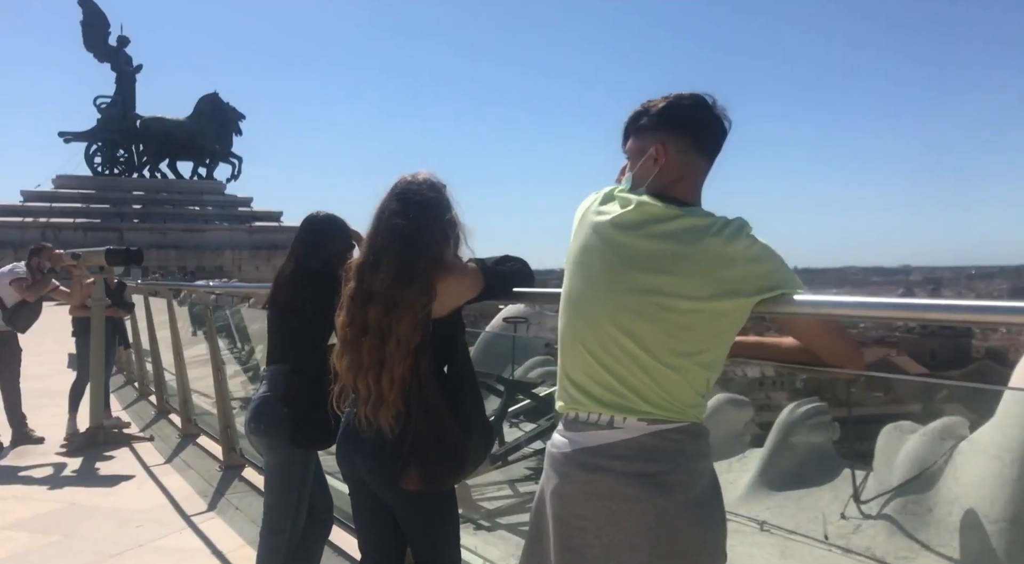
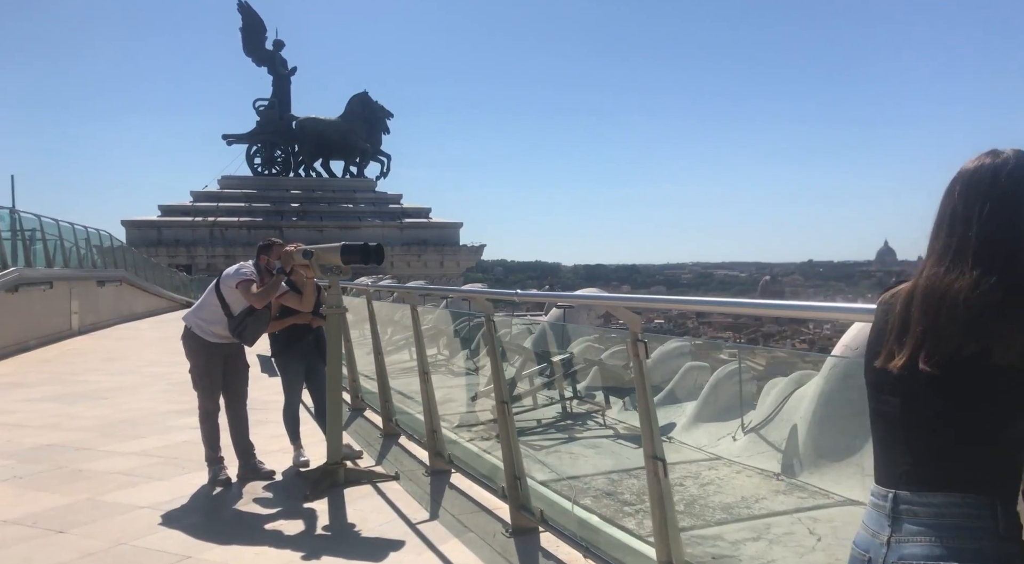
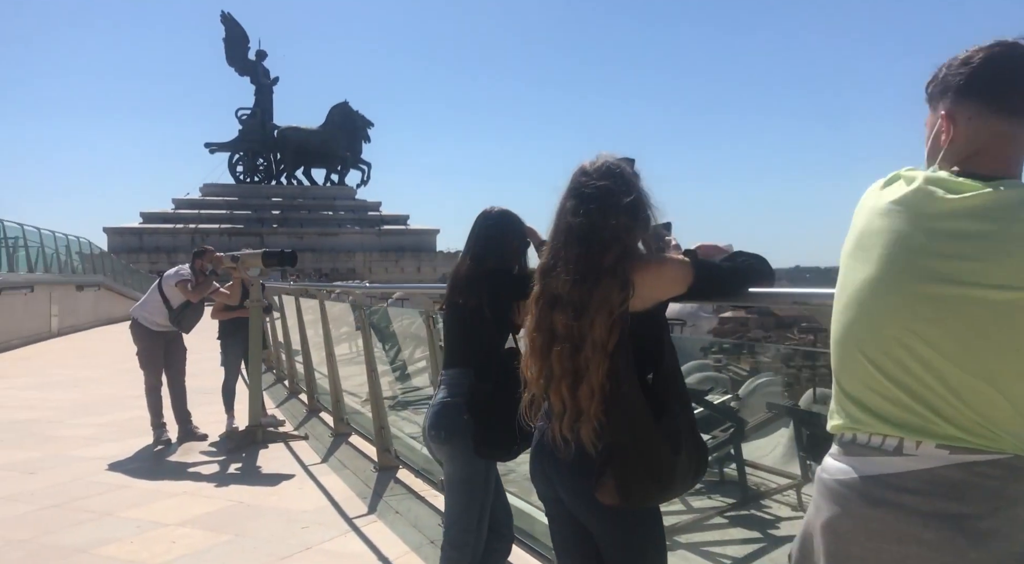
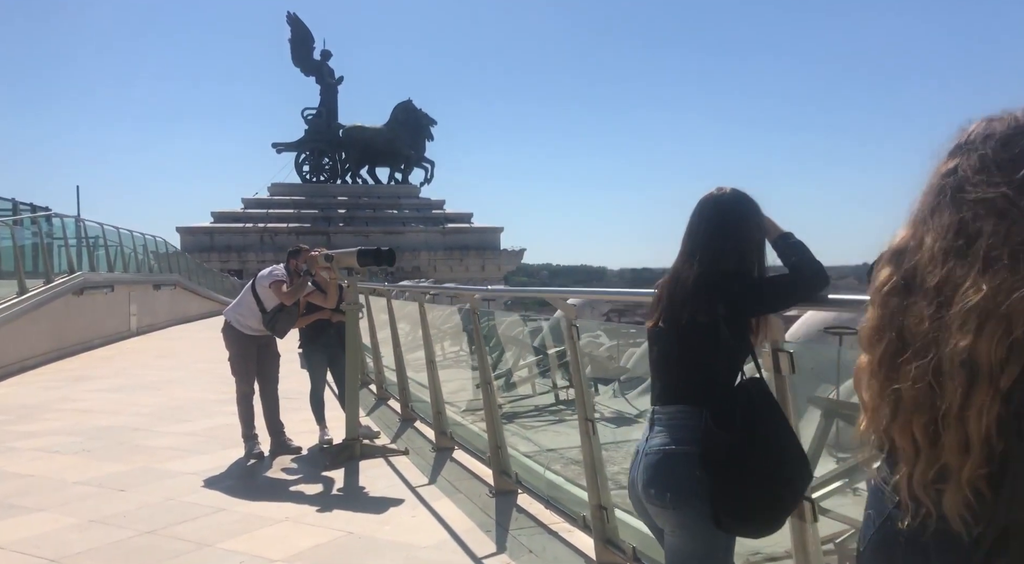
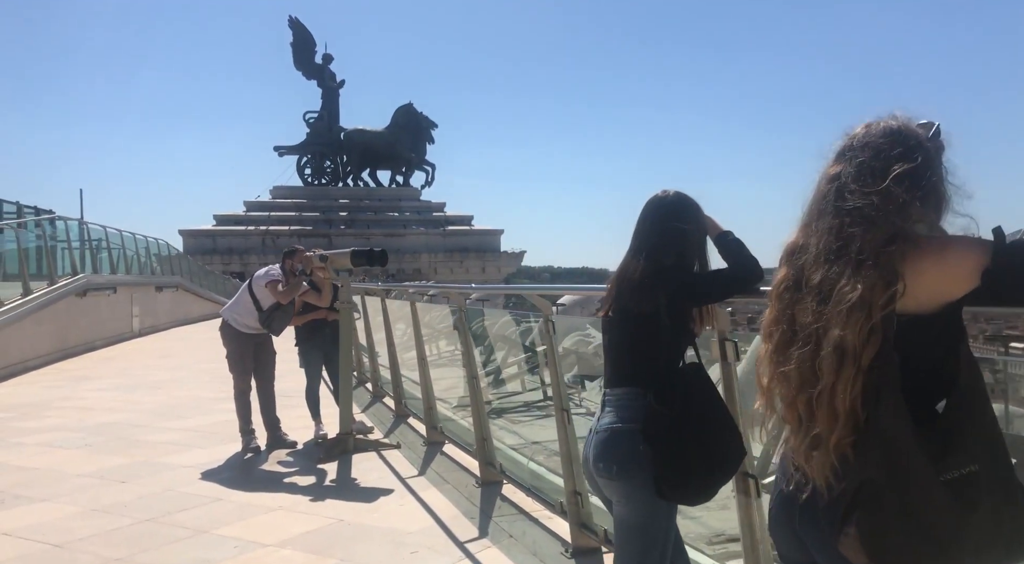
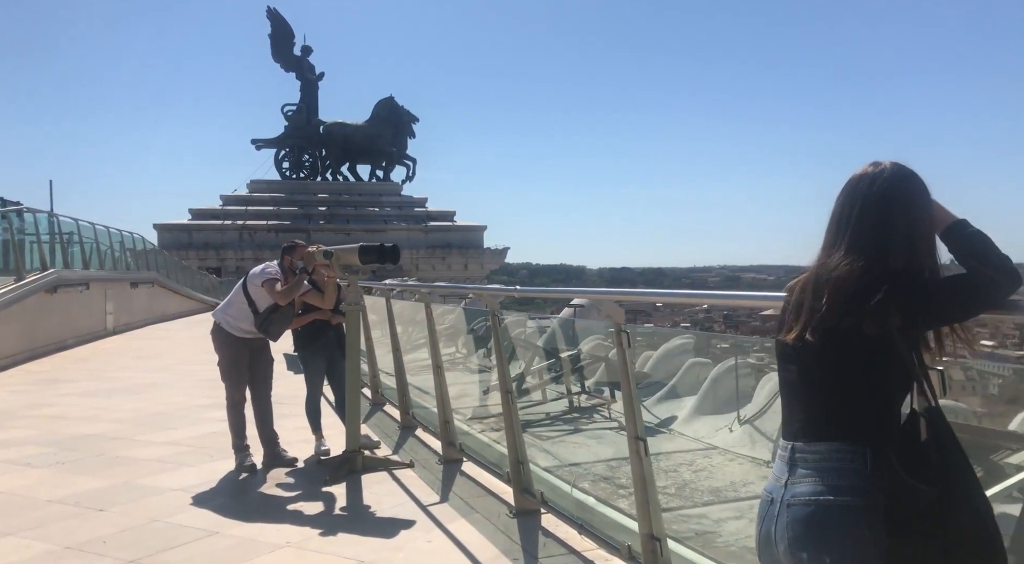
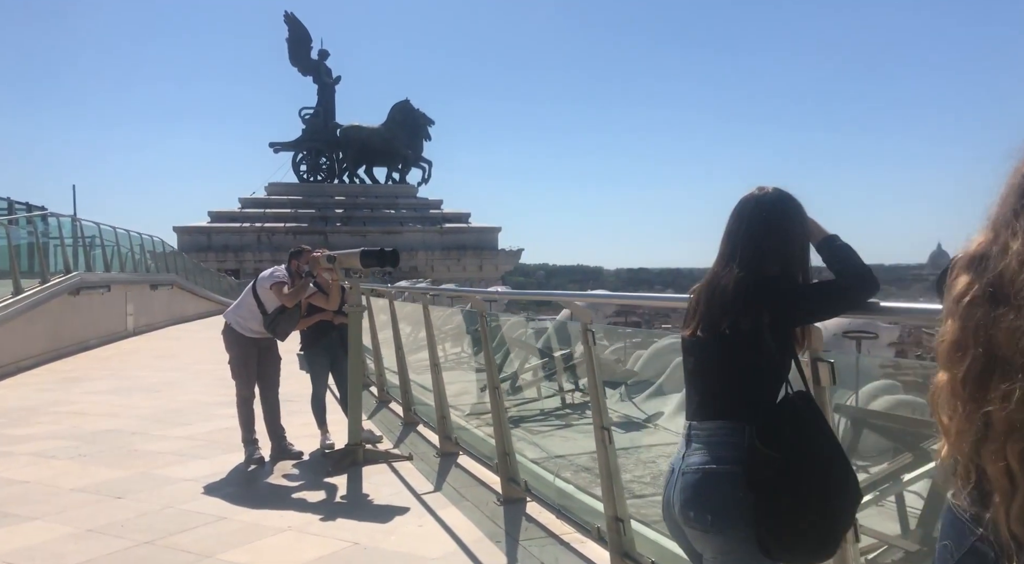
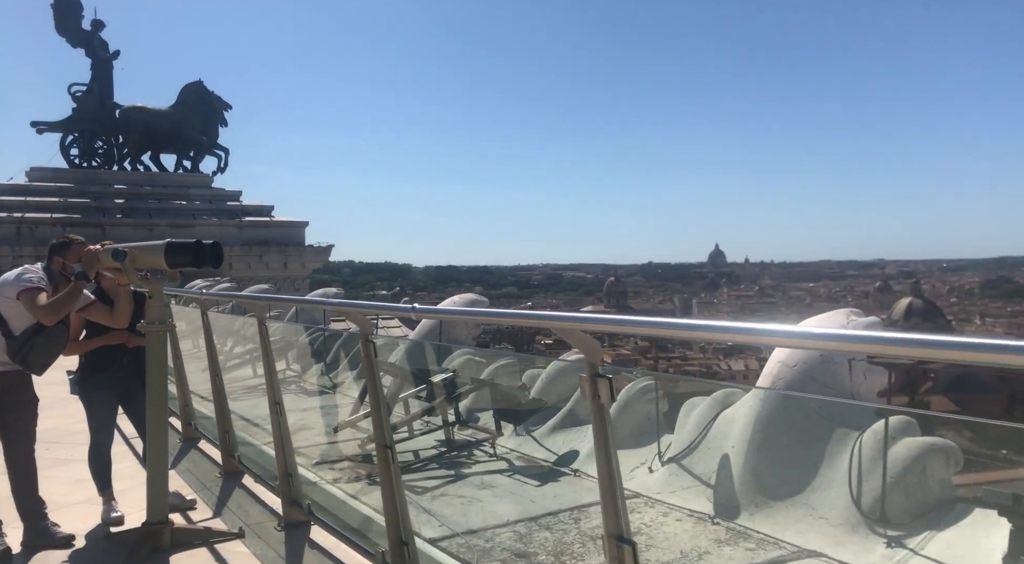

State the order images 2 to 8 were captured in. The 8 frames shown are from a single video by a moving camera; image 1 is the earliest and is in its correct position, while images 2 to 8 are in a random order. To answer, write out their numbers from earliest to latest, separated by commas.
3, 5, 4, 7, 6, 2, 8
